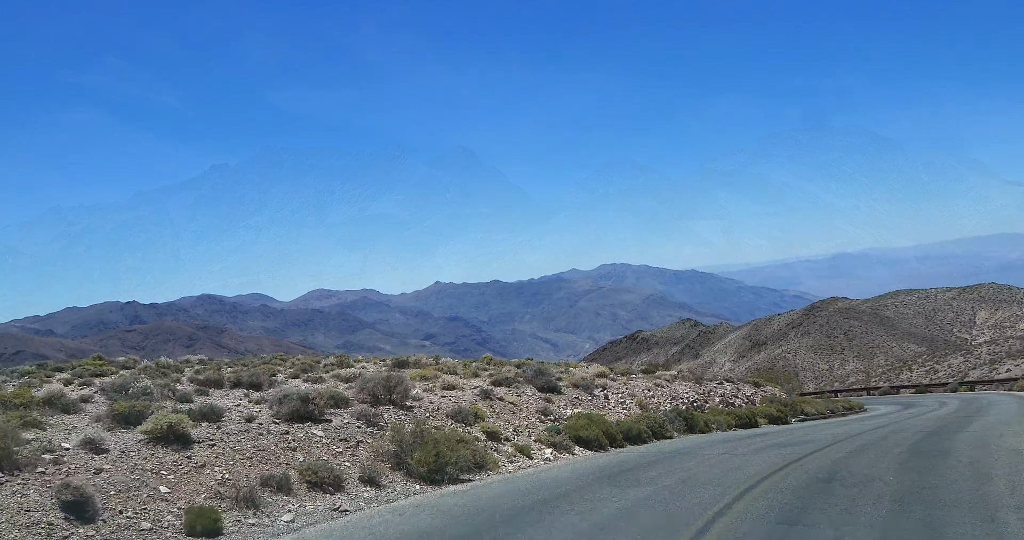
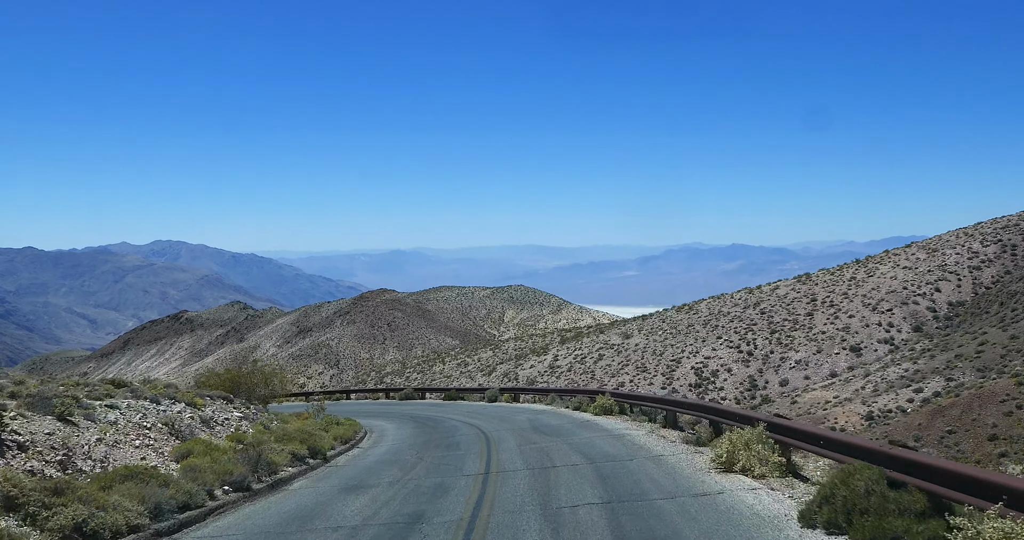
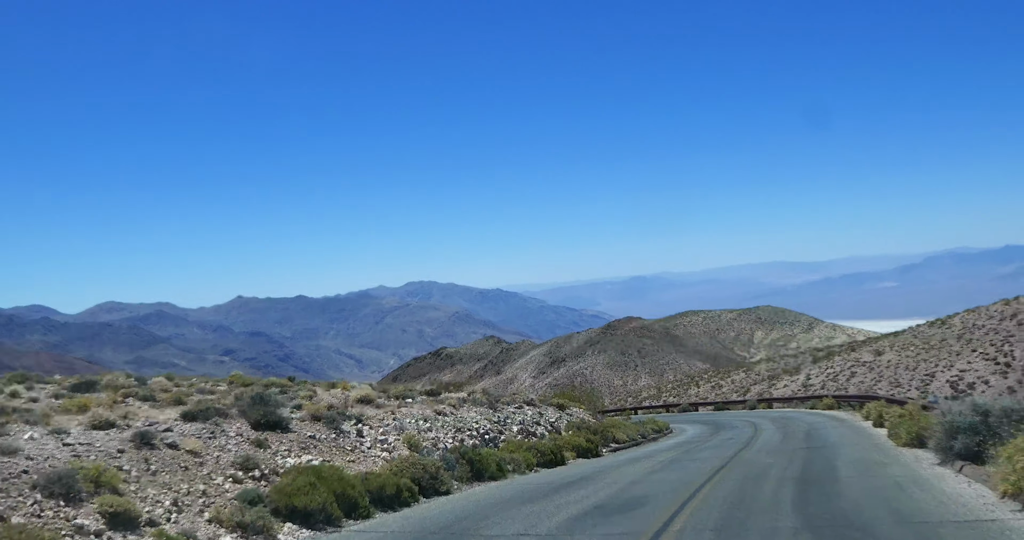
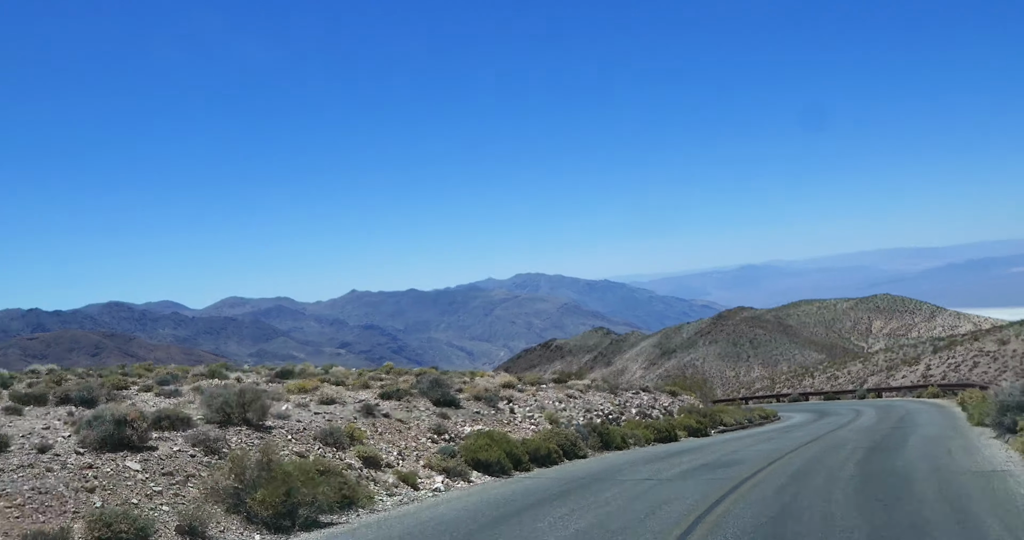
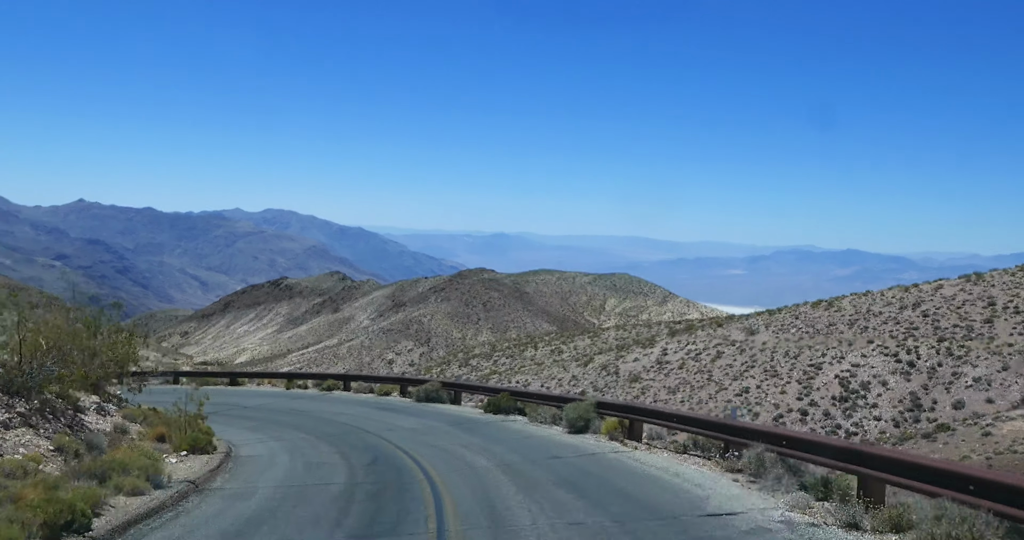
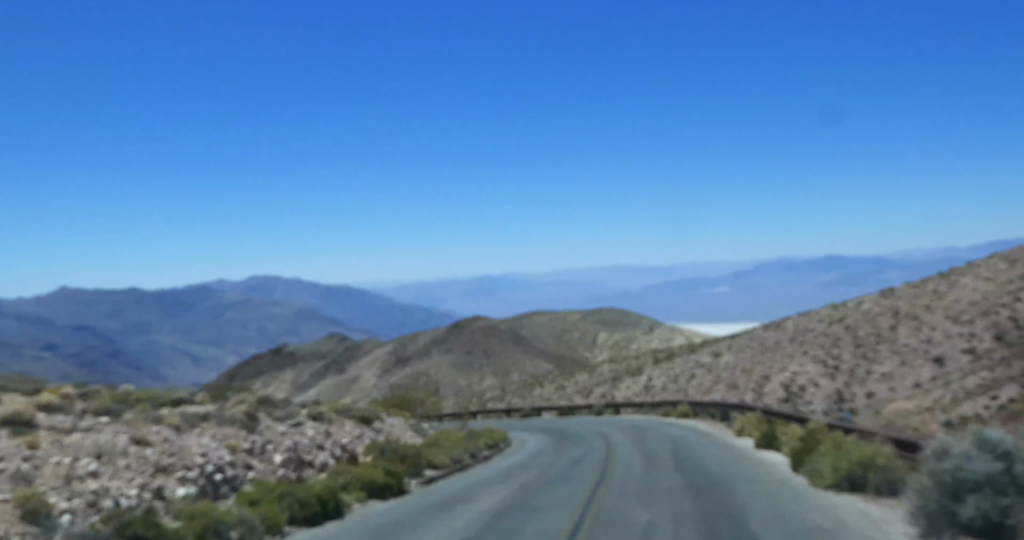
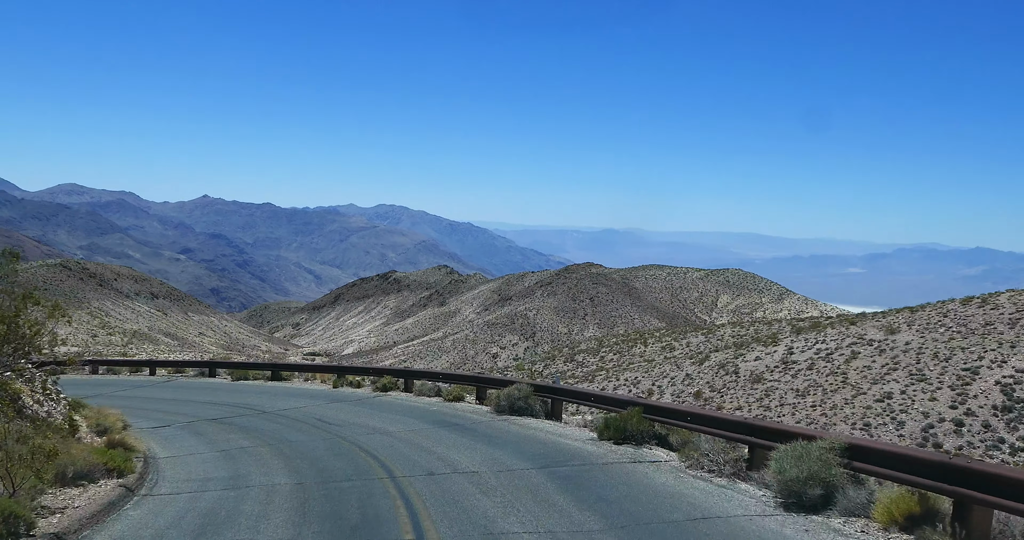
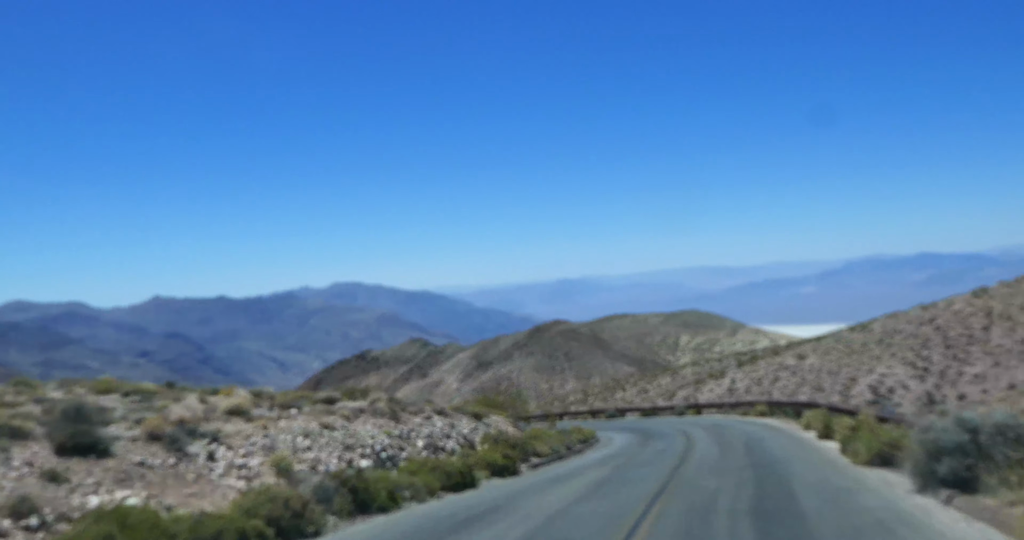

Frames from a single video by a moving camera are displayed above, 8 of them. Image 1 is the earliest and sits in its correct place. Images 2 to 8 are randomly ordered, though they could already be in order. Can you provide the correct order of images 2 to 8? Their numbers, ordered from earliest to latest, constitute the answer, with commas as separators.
4, 3, 8, 6, 2, 5, 7
